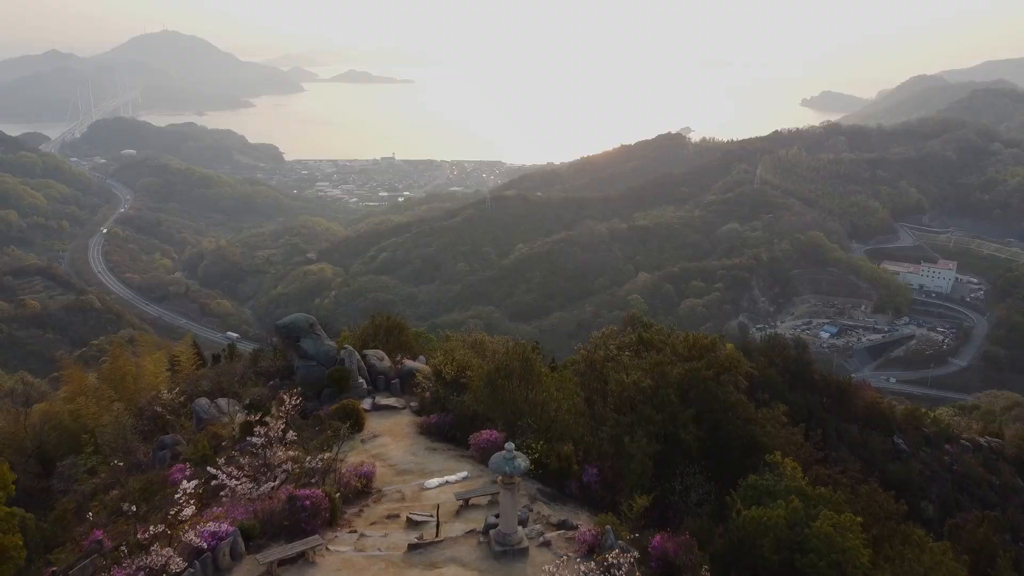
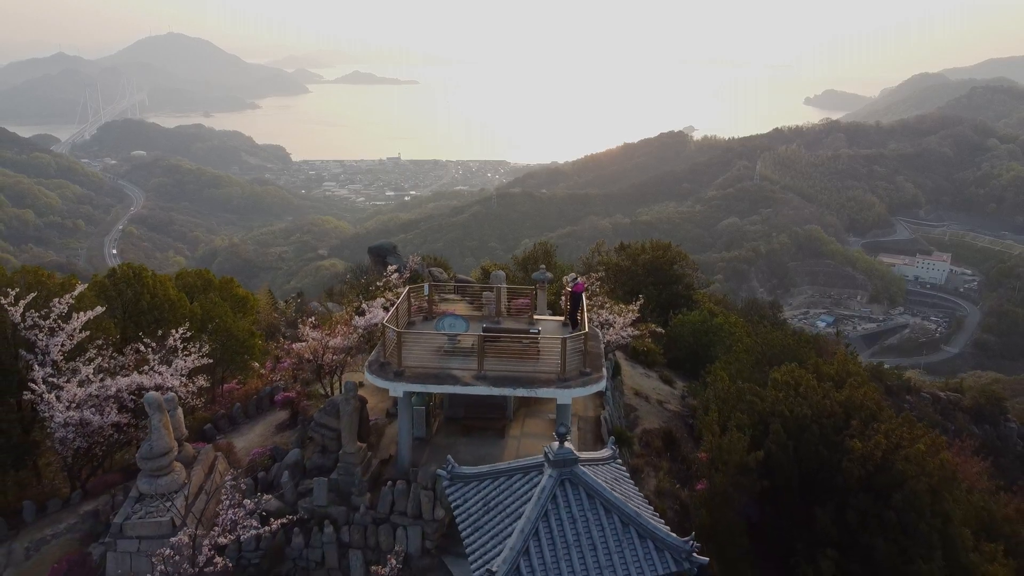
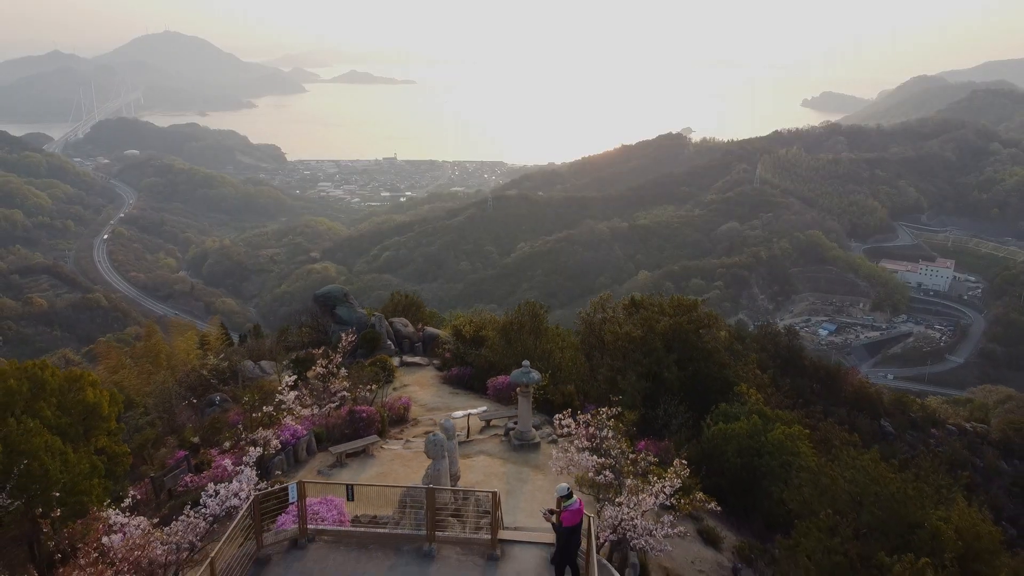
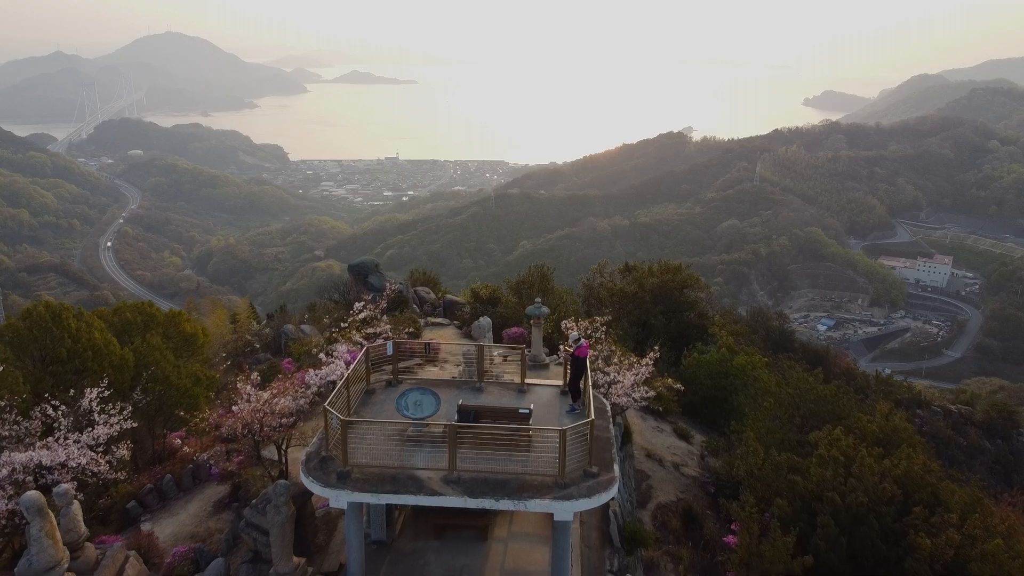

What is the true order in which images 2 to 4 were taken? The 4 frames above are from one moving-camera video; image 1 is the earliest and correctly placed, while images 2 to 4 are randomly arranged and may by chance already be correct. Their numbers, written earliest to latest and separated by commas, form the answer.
3, 4, 2
